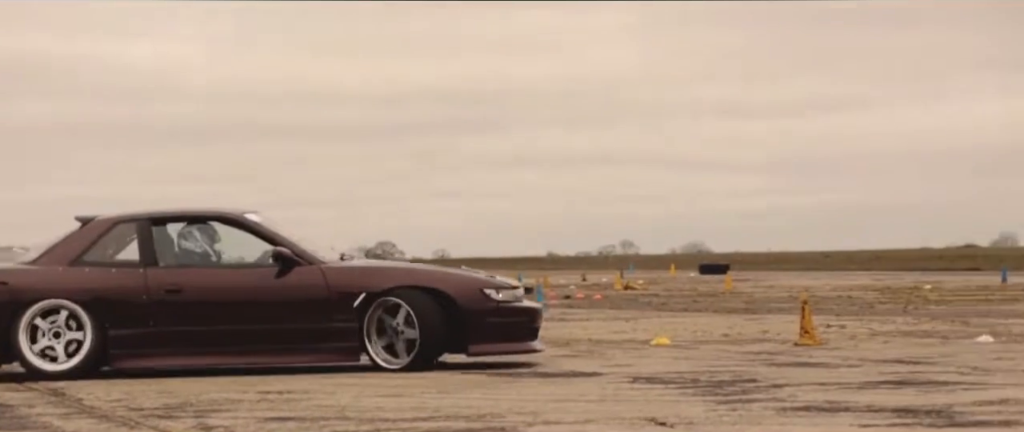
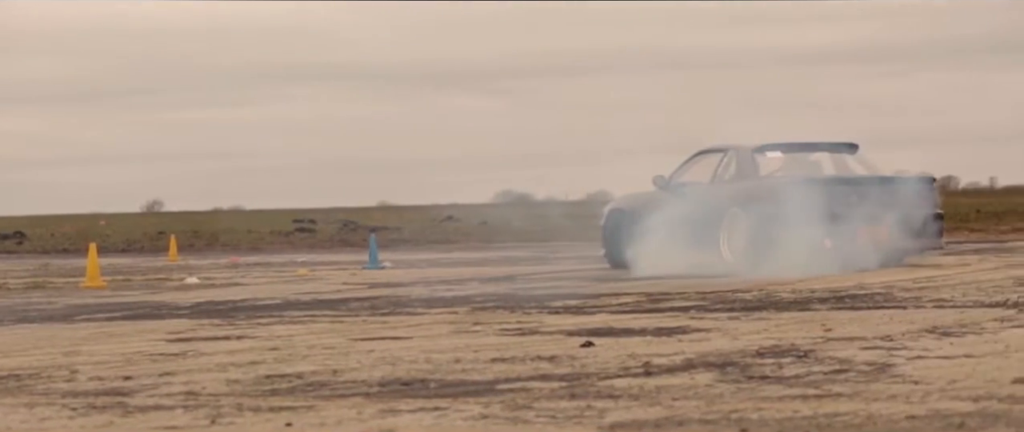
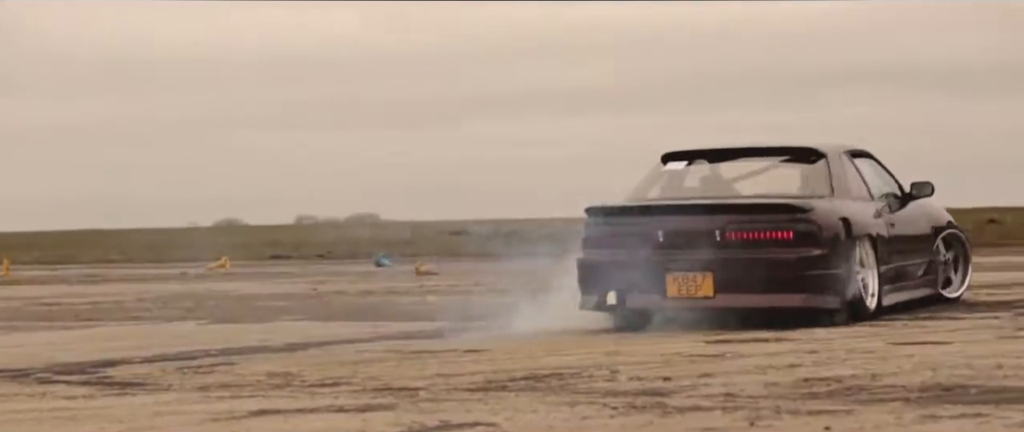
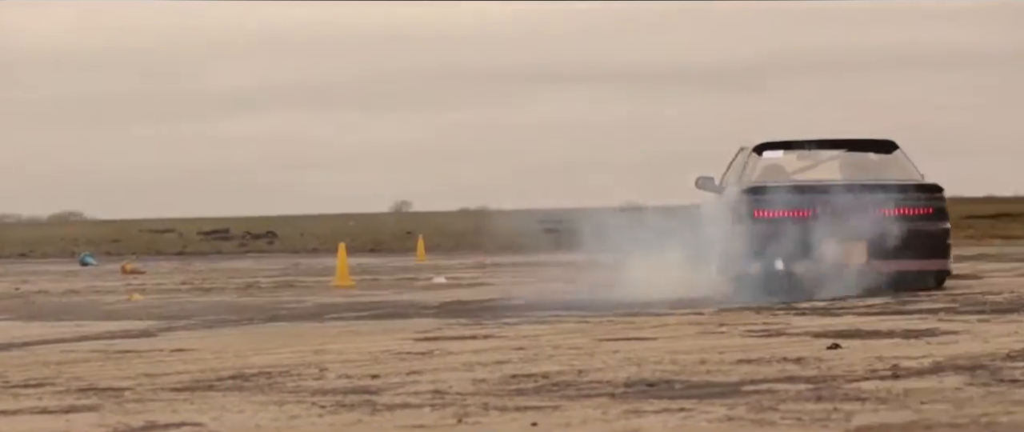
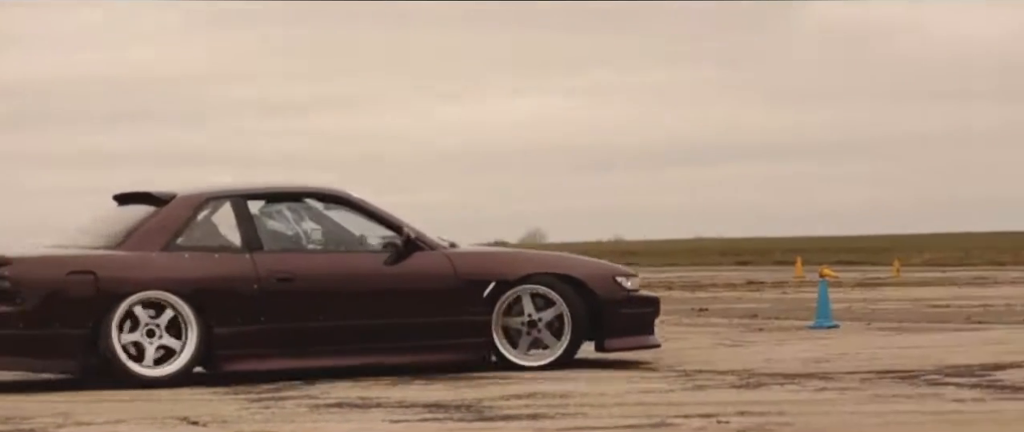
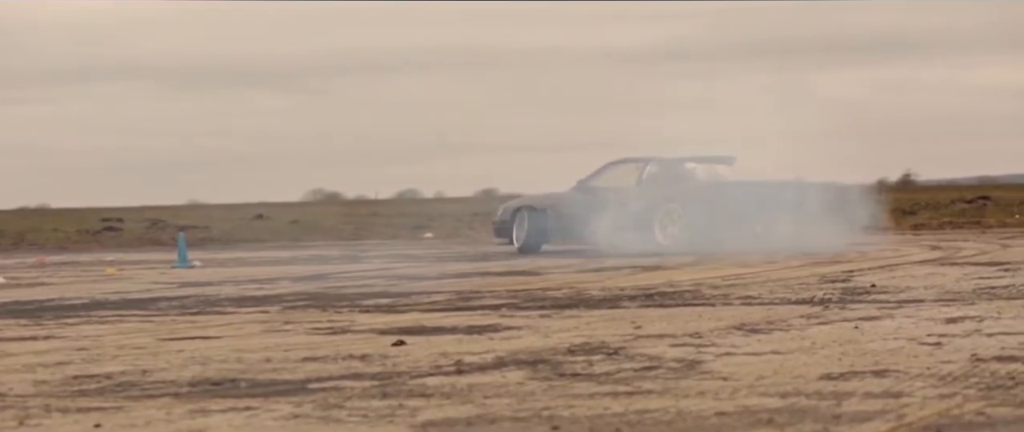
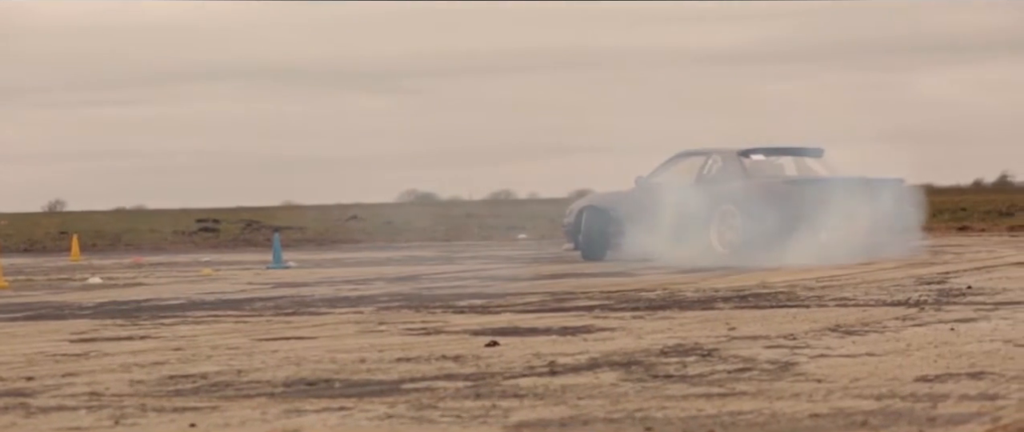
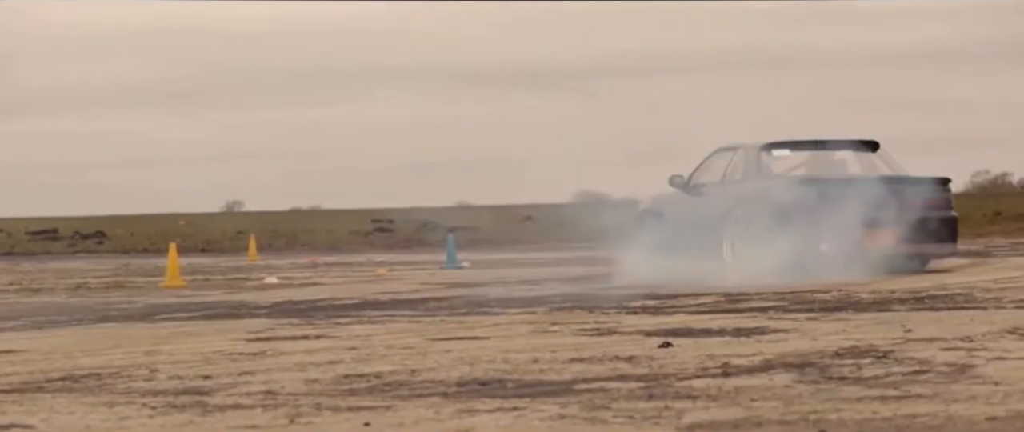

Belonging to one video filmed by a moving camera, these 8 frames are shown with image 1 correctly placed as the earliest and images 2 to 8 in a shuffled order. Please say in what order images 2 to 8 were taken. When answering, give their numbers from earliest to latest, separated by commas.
5, 3, 4, 8, 2, 7, 6
